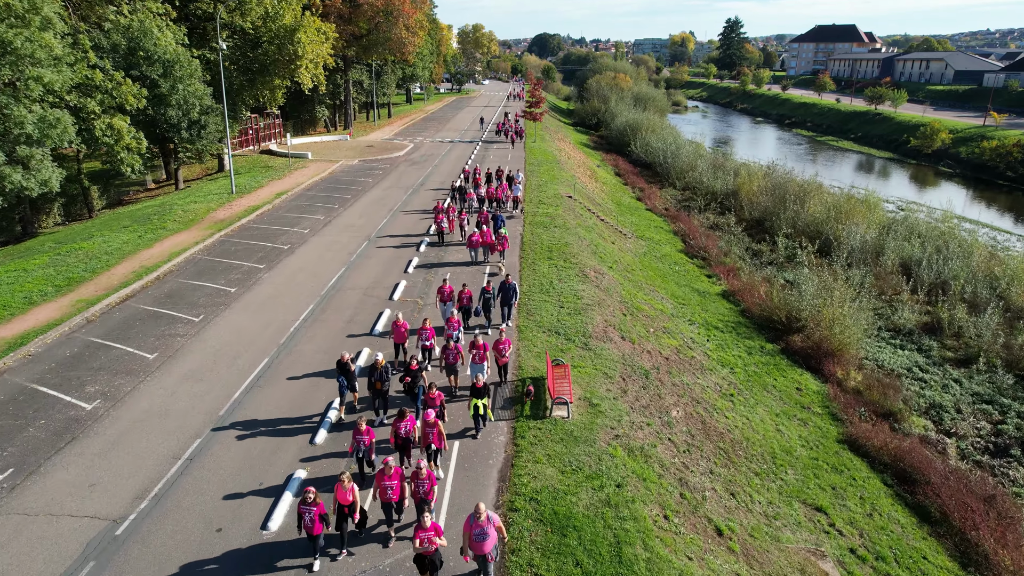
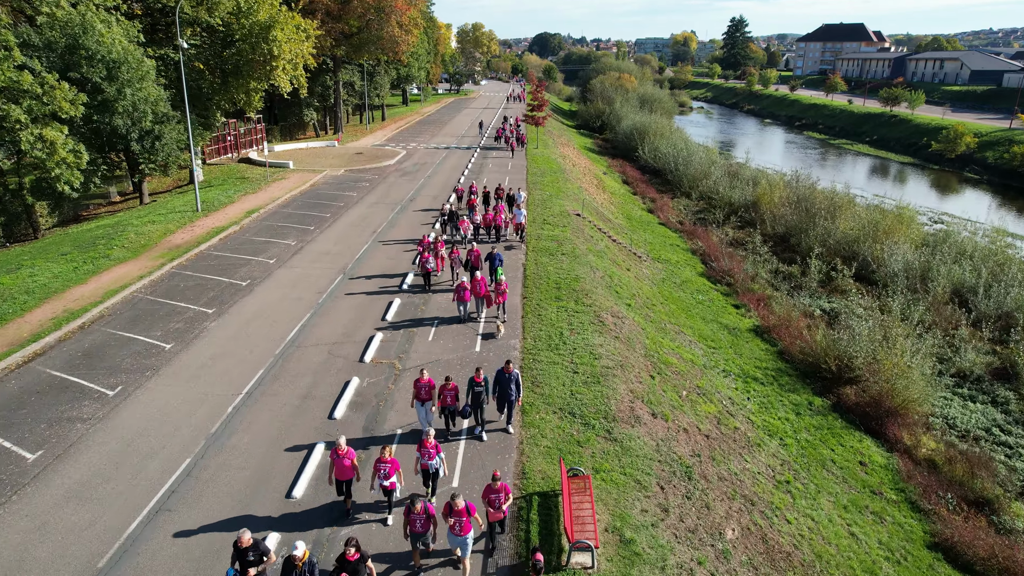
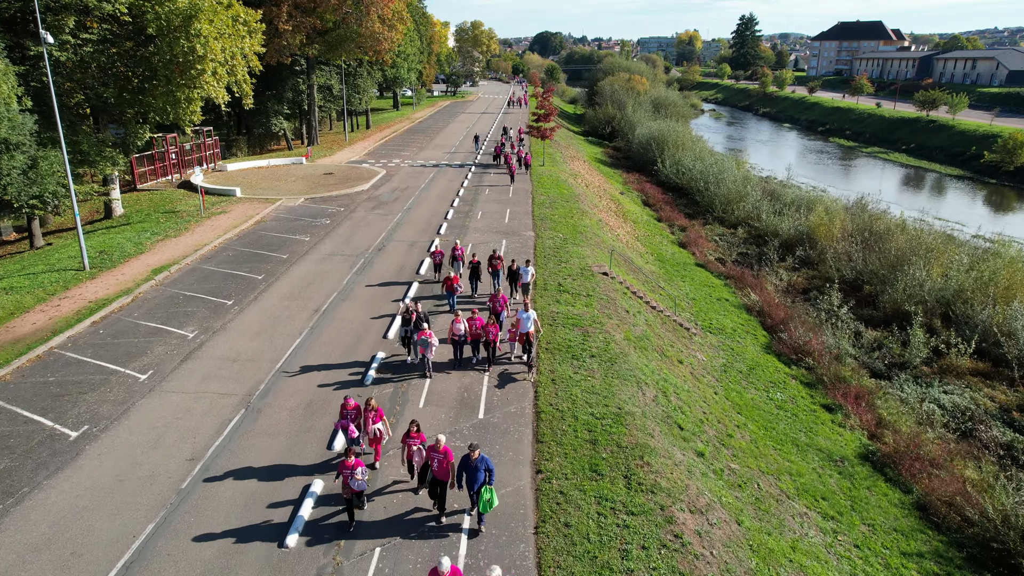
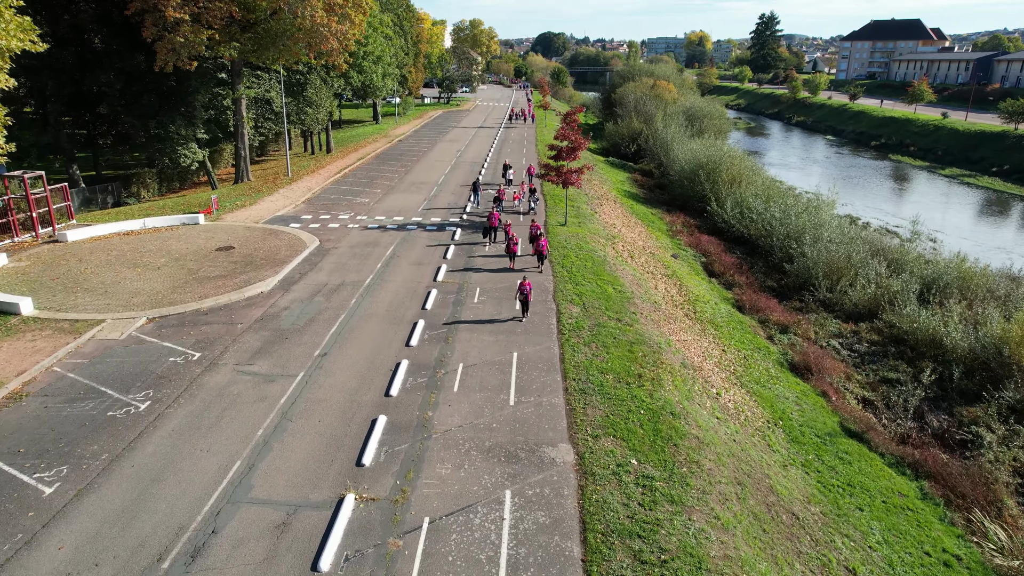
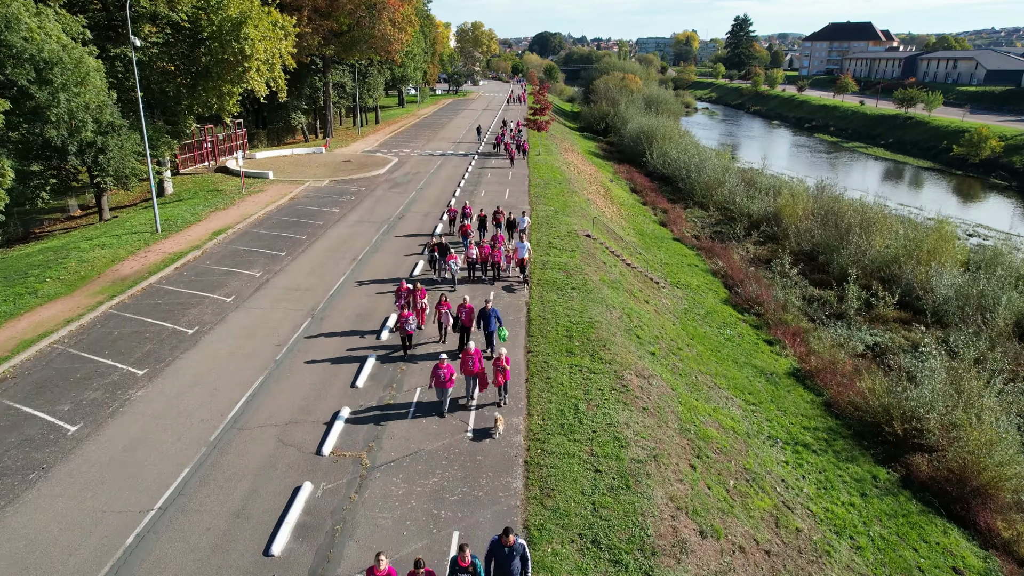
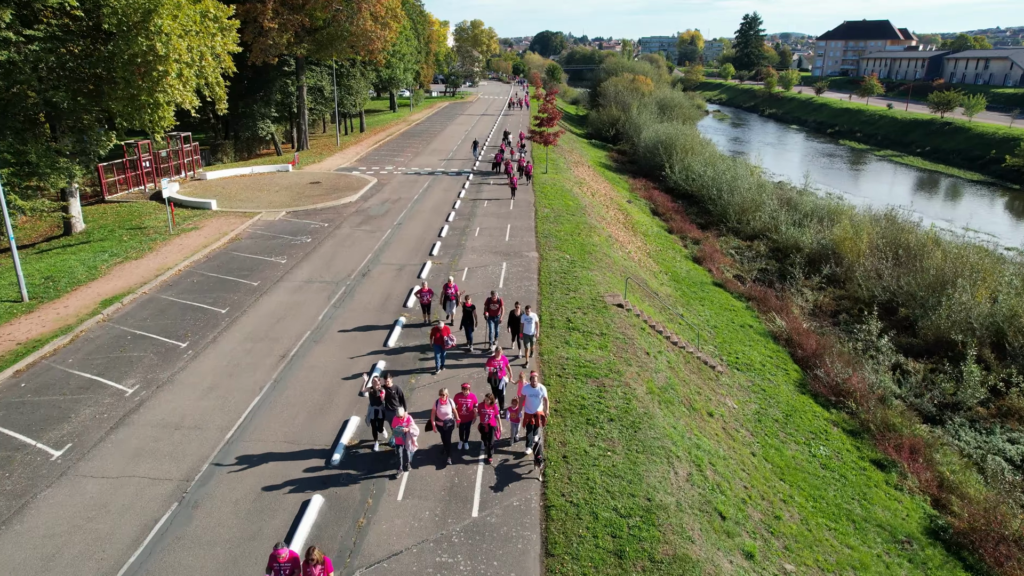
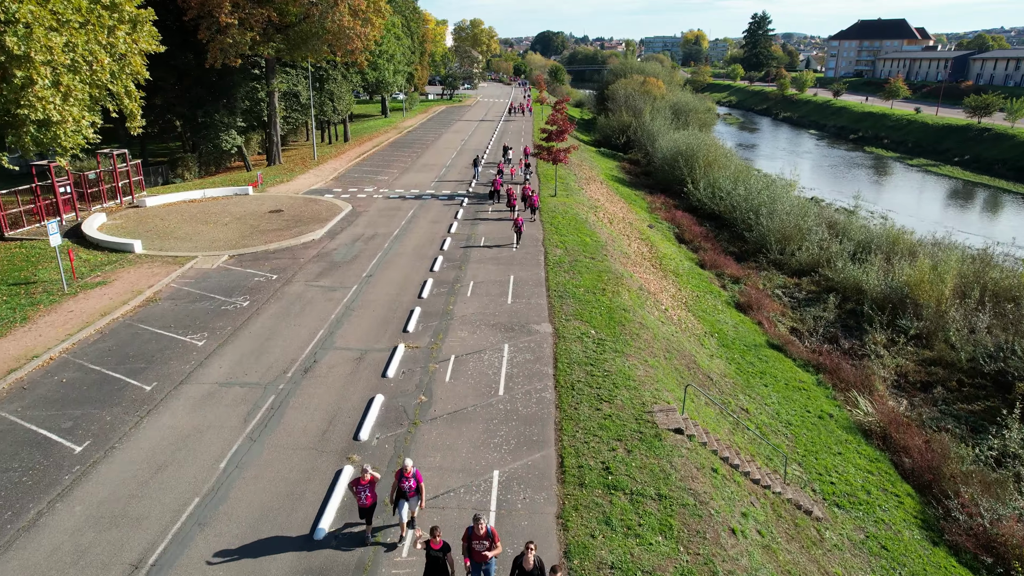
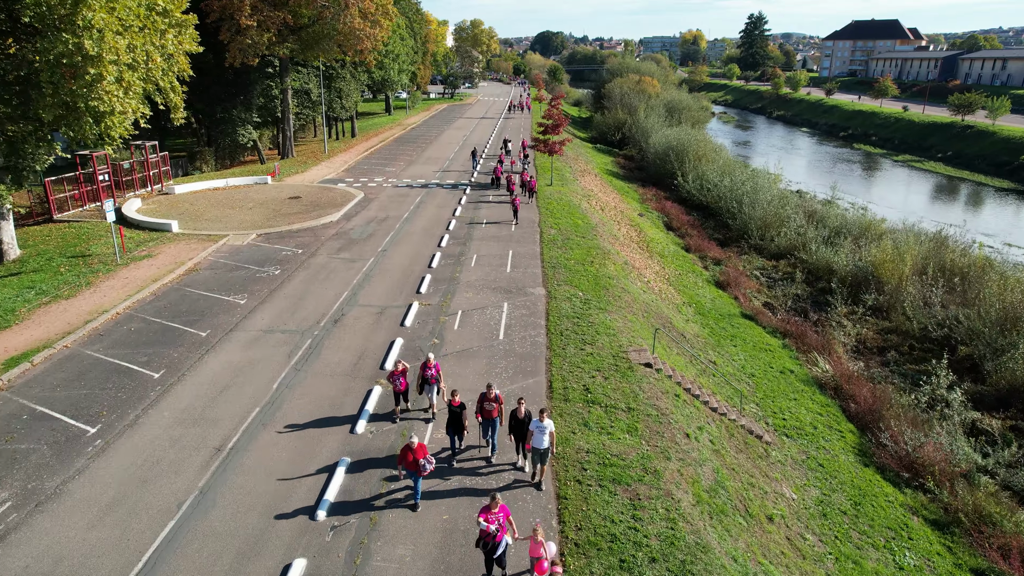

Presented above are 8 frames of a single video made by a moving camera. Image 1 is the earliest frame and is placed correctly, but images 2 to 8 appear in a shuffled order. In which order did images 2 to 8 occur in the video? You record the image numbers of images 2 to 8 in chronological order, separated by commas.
2, 5, 3, 6, 8, 7, 4
